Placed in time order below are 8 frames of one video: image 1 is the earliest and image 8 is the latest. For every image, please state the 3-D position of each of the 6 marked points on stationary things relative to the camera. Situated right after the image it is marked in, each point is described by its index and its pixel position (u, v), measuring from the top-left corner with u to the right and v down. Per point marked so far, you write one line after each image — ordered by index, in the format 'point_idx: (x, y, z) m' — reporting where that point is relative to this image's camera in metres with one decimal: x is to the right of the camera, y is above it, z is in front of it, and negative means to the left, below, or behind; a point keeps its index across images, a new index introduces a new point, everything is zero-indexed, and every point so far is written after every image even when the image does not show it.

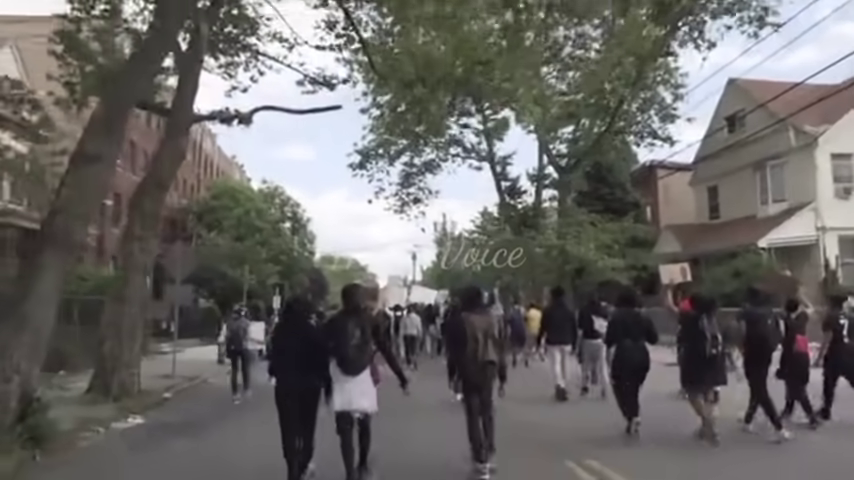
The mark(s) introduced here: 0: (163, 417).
0: (-5.4, -3.6, +14.9) m
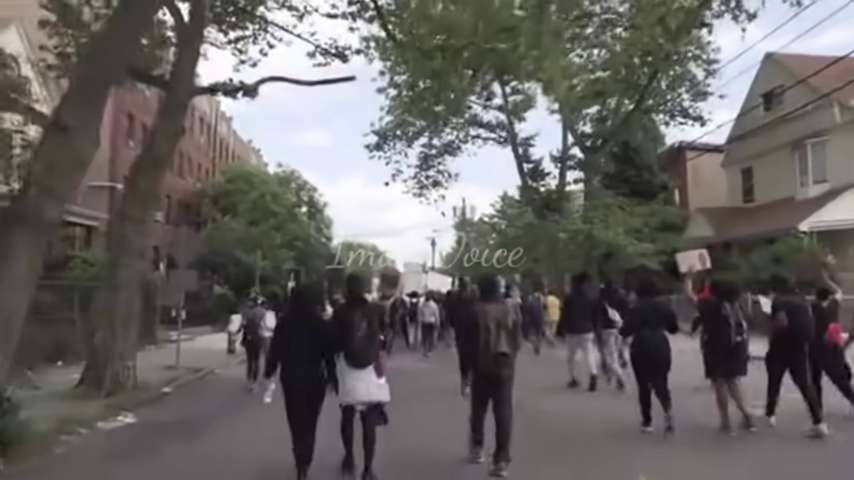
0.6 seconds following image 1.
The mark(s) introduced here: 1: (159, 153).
0: (-5.0, -3.3, +13.6) m
1: (-5.9, +1.8, +16.2) m
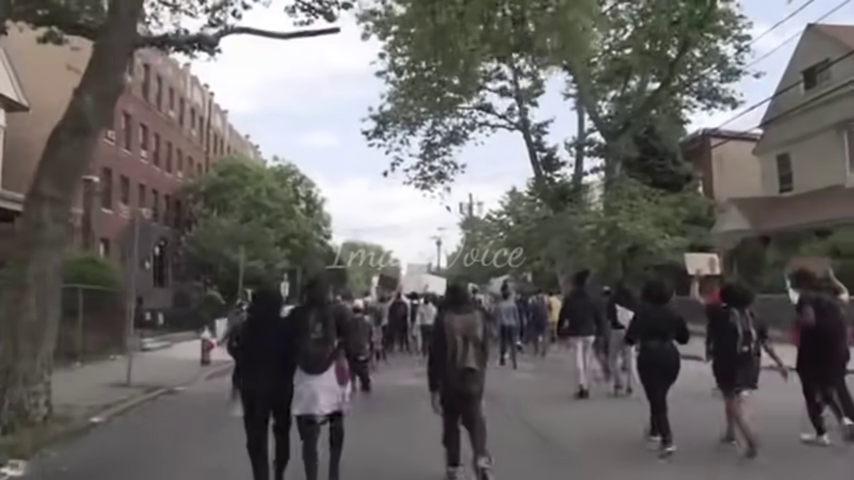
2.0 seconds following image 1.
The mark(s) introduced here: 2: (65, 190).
0: (-5.0, -3.0, +10.1) m
1: (-5.9, +2.0, +12.6) m
2: (-6.1, +0.8, +12.4) m
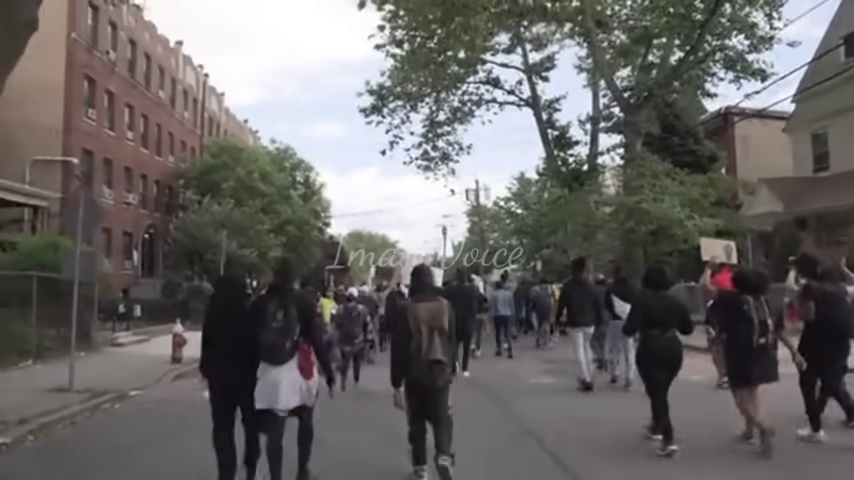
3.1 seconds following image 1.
0: (-5.1, -2.7, +7.4) m
1: (-6.0, +2.4, +9.9) m
2: (-6.2, +1.2, +9.7) m
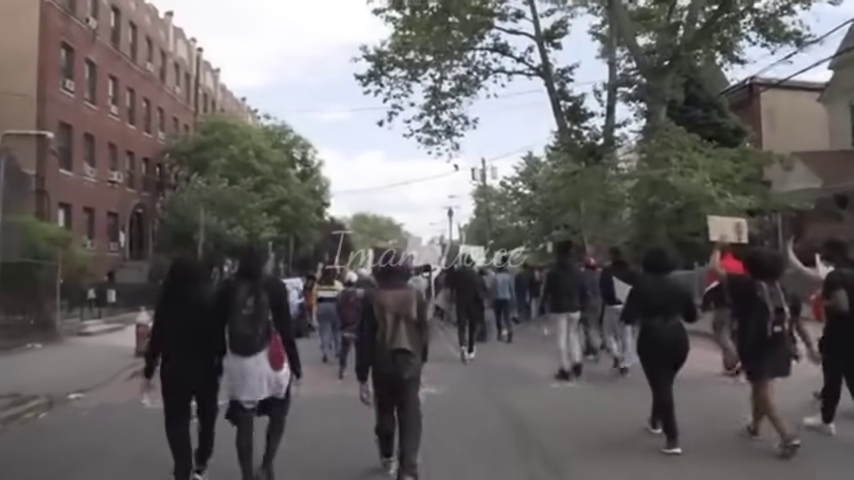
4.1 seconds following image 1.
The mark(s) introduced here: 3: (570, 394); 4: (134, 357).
0: (-5.2, -2.4, +4.9) m
1: (-6.1, +2.7, +7.2) m
2: (-6.3, +1.5, +7.1) m
3: (+2.7, -2.9, +13.4) m
4: (-7.1, -2.8, +17.8) m
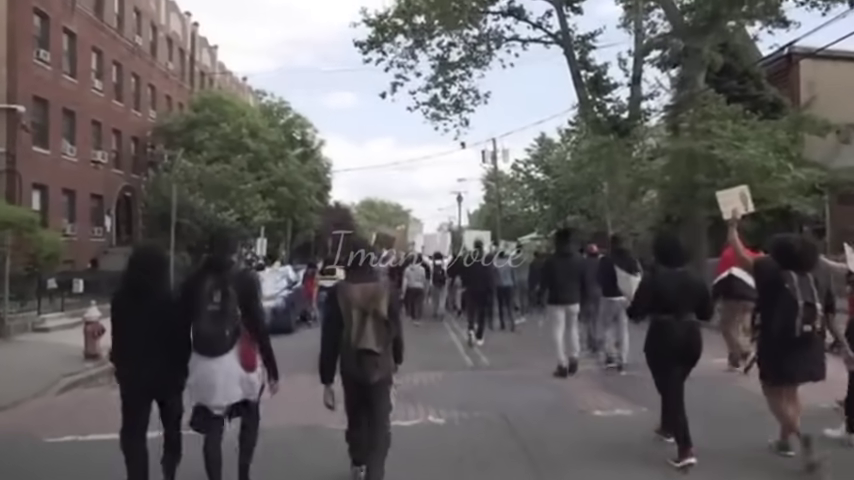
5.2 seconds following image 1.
0: (-5.3, -2.3, +1.9) m
1: (-6.1, +2.9, +4.2) m
2: (-6.4, +1.7, +4.1) m
3: (+2.8, -2.6, +10.4) m
4: (-7.0, -2.4, +14.9) m
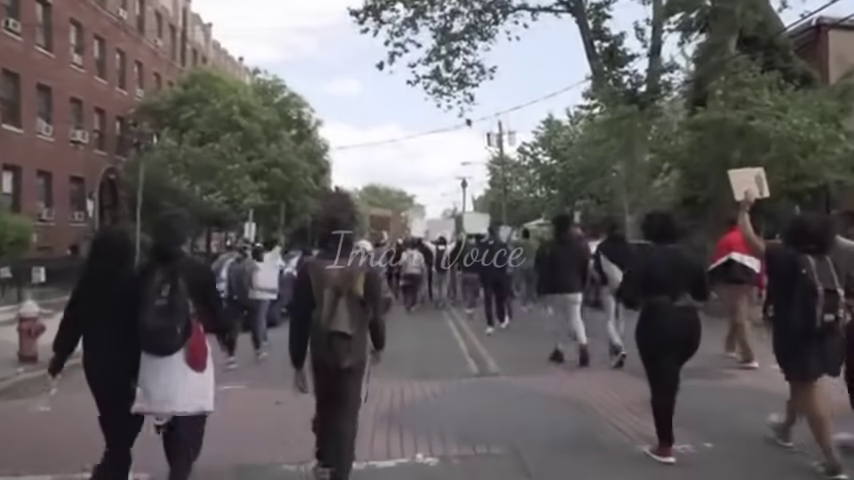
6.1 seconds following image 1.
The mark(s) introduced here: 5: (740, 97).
0: (-5.4, -2.2, -0.4) m
1: (-6.2, +3.1, +1.8) m
2: (-6.5, +1.9, +1.7) m
3: (+2.7, -2.4, +8.1) m
4: (-7.1, -2.1, +12.6) m
5: (+8.4, +3.8, +20.0) m
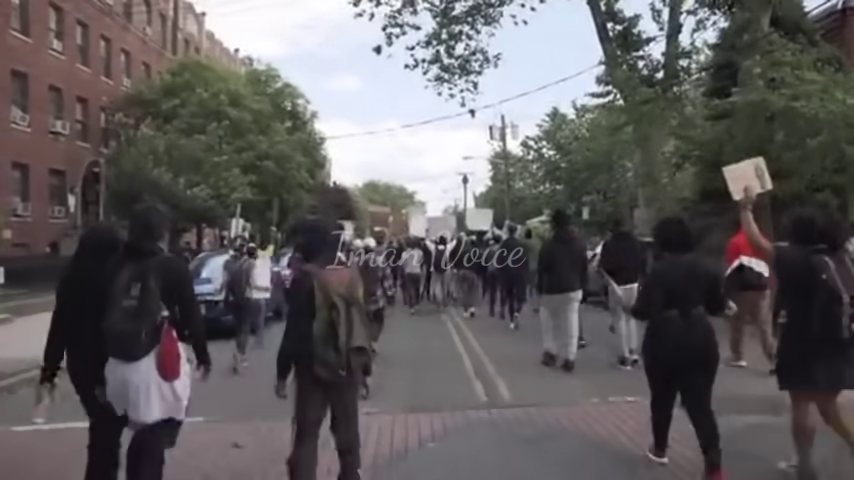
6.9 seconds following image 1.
0: (-5.5, -2.2, -2.4) m
1: (-6.3, +3.0, -0.2) m
2: (-6.6, +1.8, -0.3) m
3: (+2.6, -2.4, +6.1) m
4: (-7.1, -2.1, +10.6) m
5: (+8.4, +3.8, +17.9) m
